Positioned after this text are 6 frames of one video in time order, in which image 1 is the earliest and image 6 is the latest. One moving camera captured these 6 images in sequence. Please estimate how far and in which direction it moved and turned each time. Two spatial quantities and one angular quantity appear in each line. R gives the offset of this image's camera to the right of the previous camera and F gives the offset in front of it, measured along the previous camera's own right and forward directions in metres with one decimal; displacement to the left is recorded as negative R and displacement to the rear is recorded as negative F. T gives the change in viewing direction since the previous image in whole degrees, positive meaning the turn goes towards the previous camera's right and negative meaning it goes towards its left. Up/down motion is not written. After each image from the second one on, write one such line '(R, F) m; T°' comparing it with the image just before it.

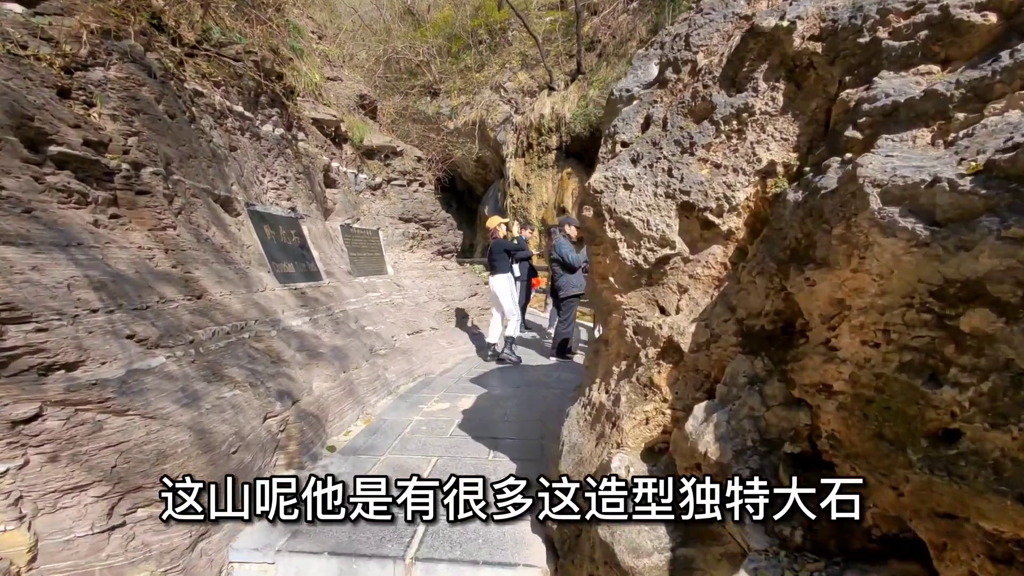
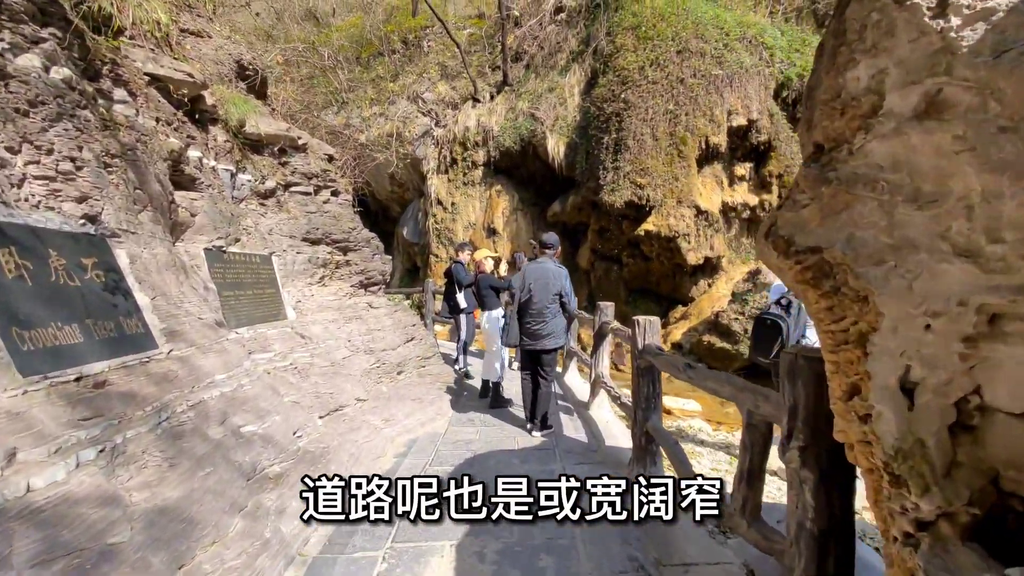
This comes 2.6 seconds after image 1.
(-0.4, +1.6) m; +10°
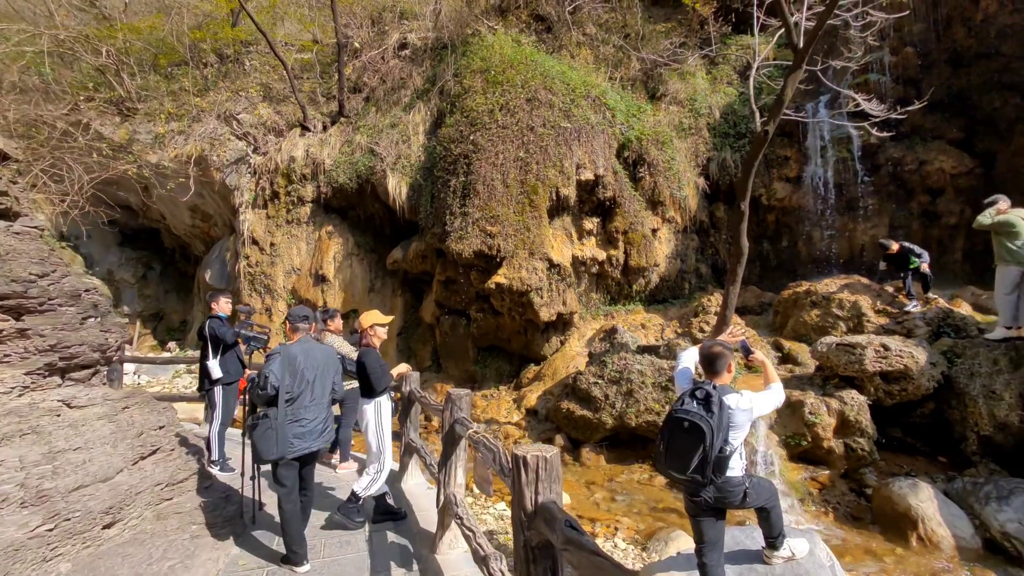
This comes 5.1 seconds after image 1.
(+0.2, +1.3) m; +18°
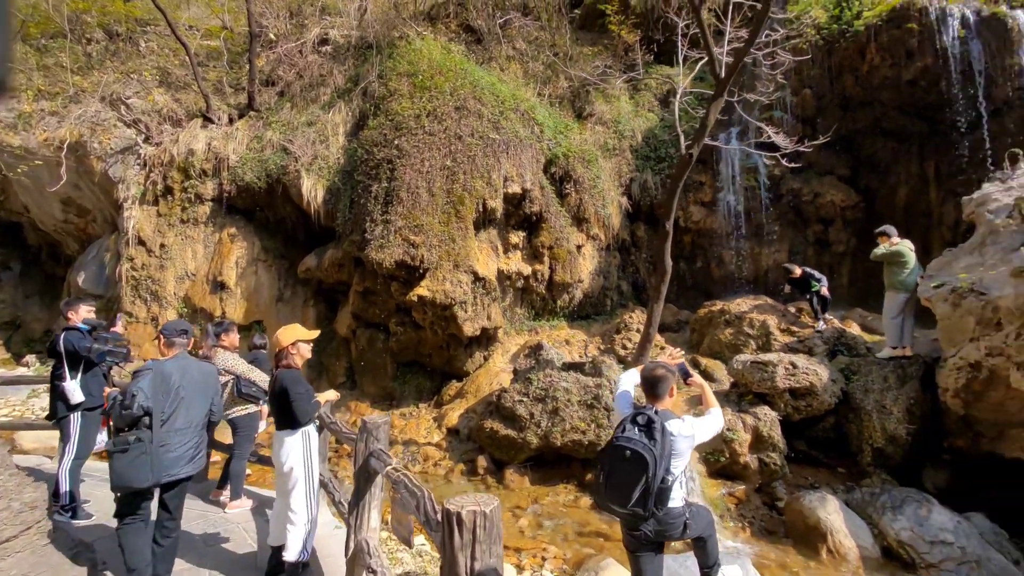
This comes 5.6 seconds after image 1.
(0.0, +0.3) m; +9°
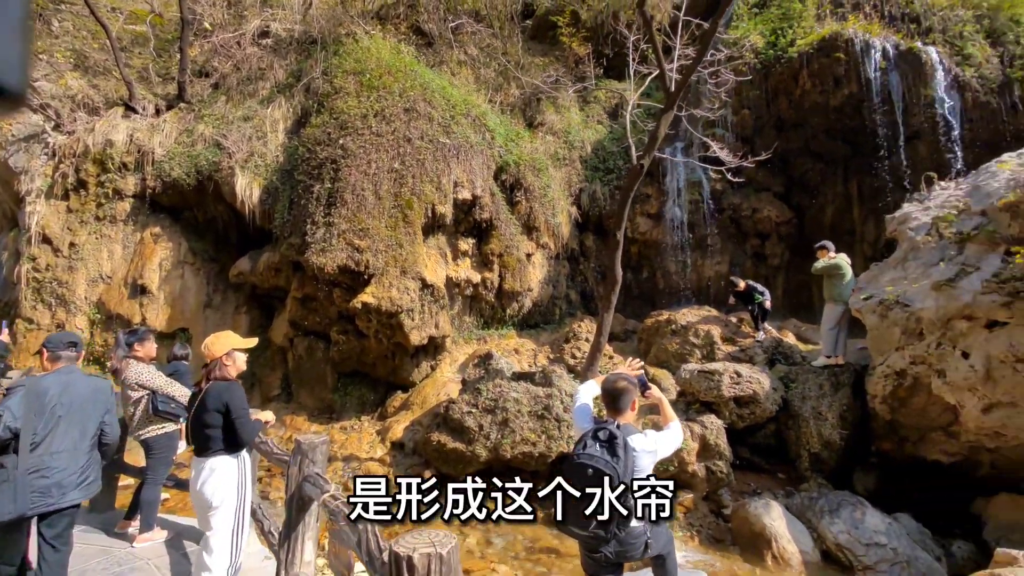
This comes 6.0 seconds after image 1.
(0.0, +0.2) m; +6°
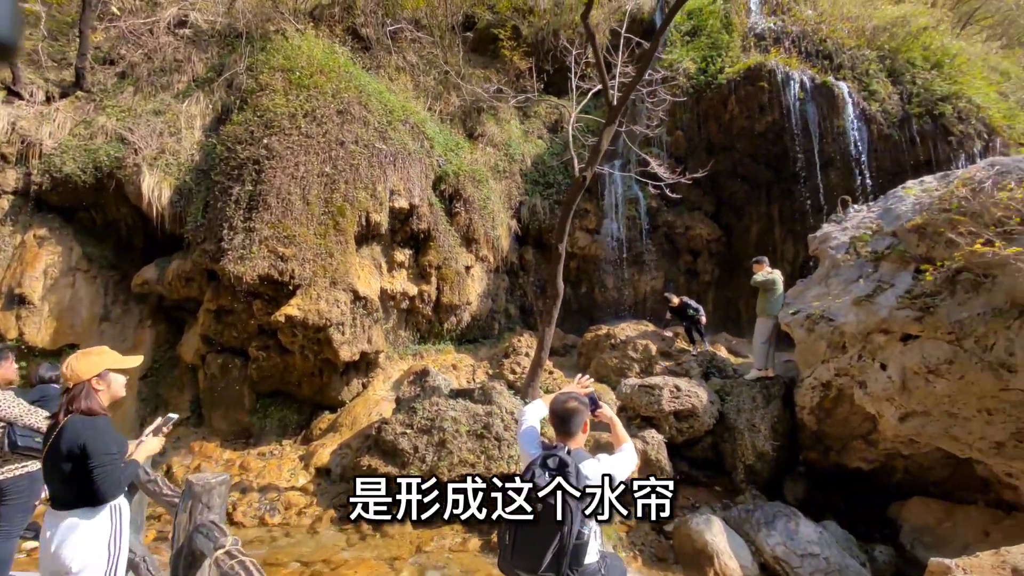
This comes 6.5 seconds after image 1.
(0.0, +0.3) m; +7°
